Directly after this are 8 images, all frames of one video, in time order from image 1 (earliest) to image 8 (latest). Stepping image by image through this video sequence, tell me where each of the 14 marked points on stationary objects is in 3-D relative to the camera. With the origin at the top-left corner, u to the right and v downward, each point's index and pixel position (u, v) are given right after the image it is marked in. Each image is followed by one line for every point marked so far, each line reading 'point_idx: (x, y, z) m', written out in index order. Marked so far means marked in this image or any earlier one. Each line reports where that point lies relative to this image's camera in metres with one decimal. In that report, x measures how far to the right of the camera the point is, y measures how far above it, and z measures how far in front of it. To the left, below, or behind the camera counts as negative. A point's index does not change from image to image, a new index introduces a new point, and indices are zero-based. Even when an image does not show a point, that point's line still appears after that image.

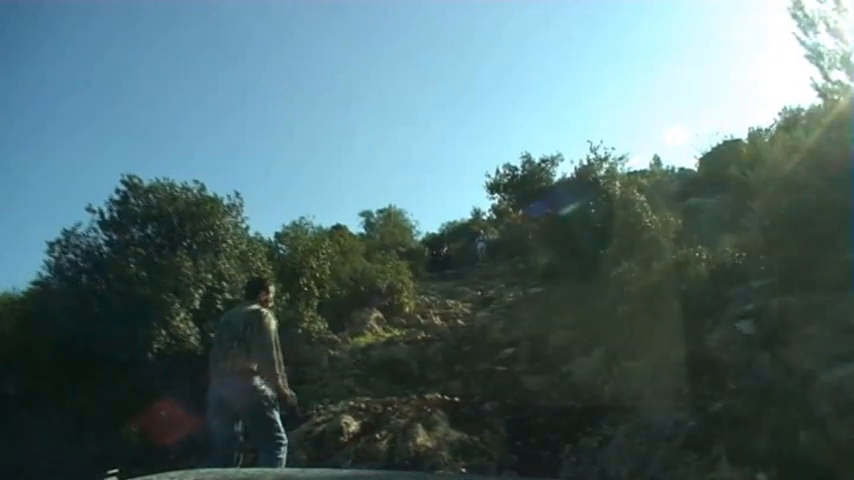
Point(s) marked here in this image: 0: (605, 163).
0: (+3.0, +1.3, +17.4) m
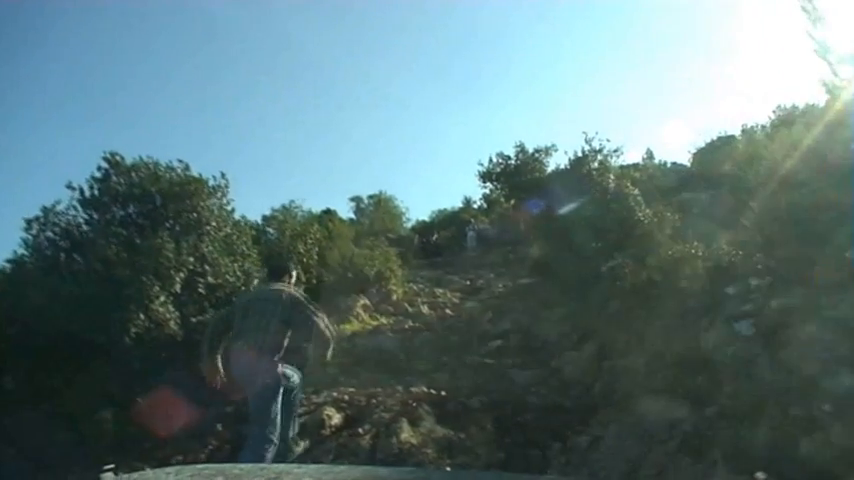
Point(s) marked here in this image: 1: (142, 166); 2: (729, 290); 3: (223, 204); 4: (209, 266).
0: (+2.8, +1.4, +17.1) m
1: (-3.3, +0.9, +11.9) m
2: (+3.1, -0.5, +10.6) m
3: (-2.5, +0.5, +12.6) m
4: (-2.5, -0.3, +11.8) m
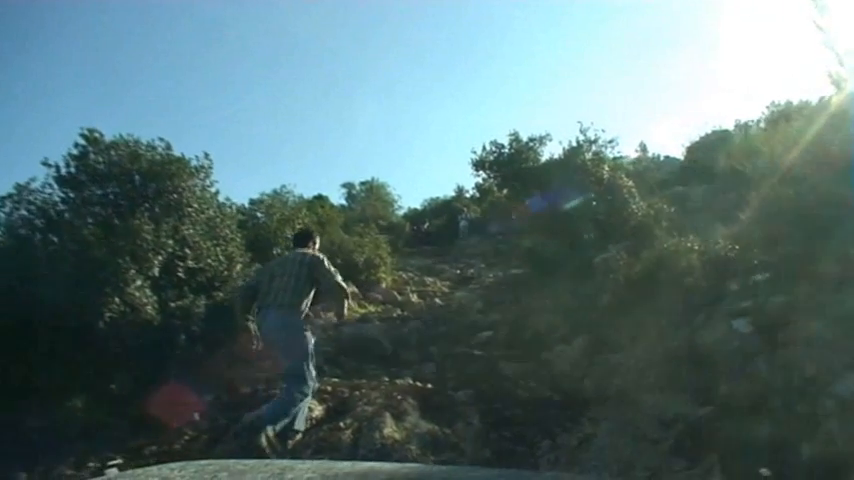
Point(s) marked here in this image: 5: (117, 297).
0: (+2.7, +1.5, +16.7) m
1: (-3.4, +1.1, +11.5) m
2: (+3.0, -0.5, +10.2) m
3: (-2.6, +0.7, +12.2) m
4: (-2.6, -0.1, +11.4) m
5: (-3.1, -0.6, +10.4) m
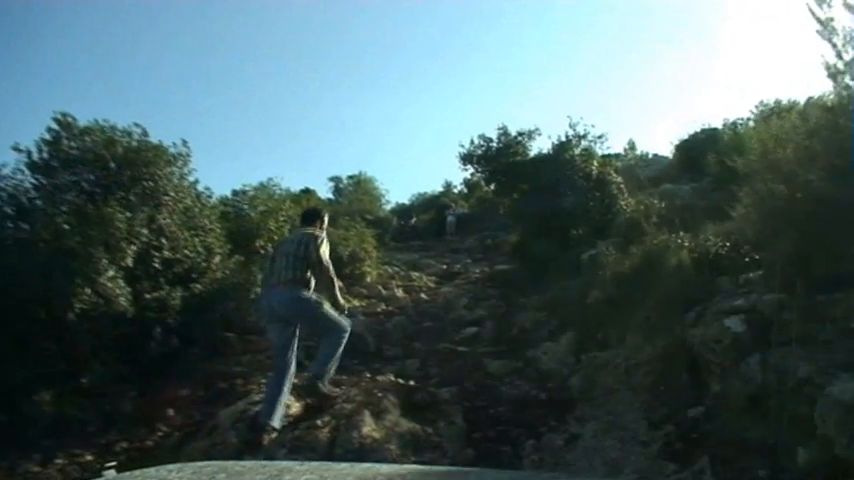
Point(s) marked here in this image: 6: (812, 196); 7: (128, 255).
0: (+2.5, +1.6, +16.4) m
1: (-3.6, +1.2, +11.1) m
2: (+2.8, -0.4, +9.9) m
3: (-2.8, +0.8, +11.8) m
4: (-2.8, 0.0, +11.1) m
5: (-3.2, -0.5, +10.0) m
6: (+3.0, +0.3, +8.1) m
7: (-3.0, -0.2, +10.5) m
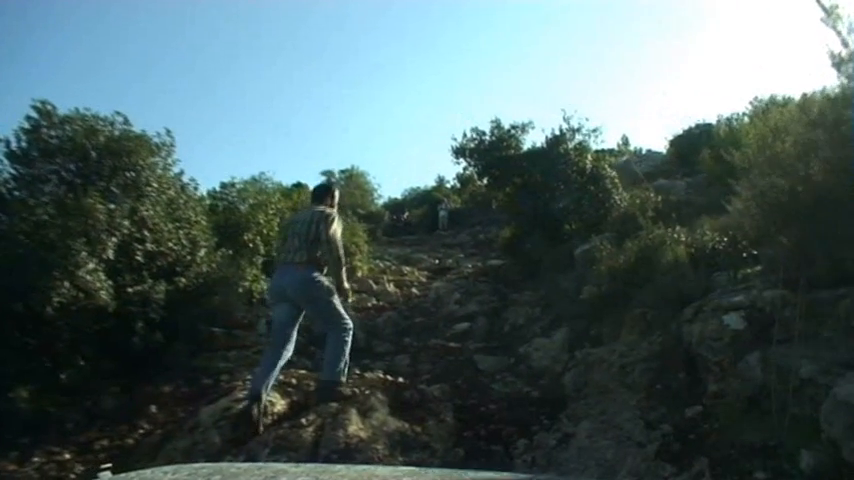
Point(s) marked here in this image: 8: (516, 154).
0: (+2.4, +1.7, +16.2) m
1: (-3.6, +1.3, +10.8) m
2: (+2.7, -0.4, +9.7) m
3: (-2.9, +0.8, +11.5) m
4: (-2.9, +0.1, +10.8) m
5: (-3.3, -0.4, +9.7) m
6: (+2.9, +0.4, +7.9) m
7: (-3.1, -0.1, +10.2) m
8: (+1.3, +1.2, +14.7) m
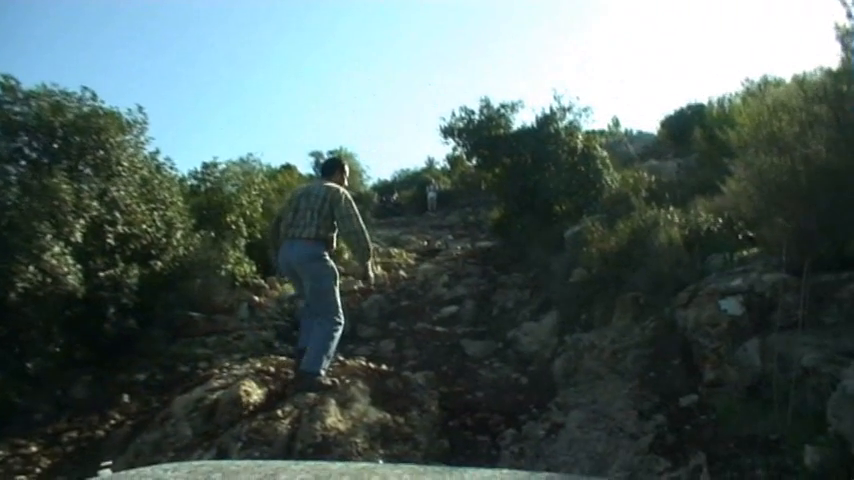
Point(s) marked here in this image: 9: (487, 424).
0: (+2.1, +2.0, +15.7) m
1: (-3.8, +1.5, +10.4) m
2: (+2.6, -0.2, +9.3) m
3: (-3.0, +1.0, +11.0) m
4: (-3.0, +0.3, +10.3) m
5: (-3.5, -0.2, +9.3) m
6: (+2.8, +0.5, +7.5) m
7: (-3.3, +0.1, +9.7) m
8: (+1.1, +1.5, +14.2) m
9: (+0.5, -1.5, +8.2) m
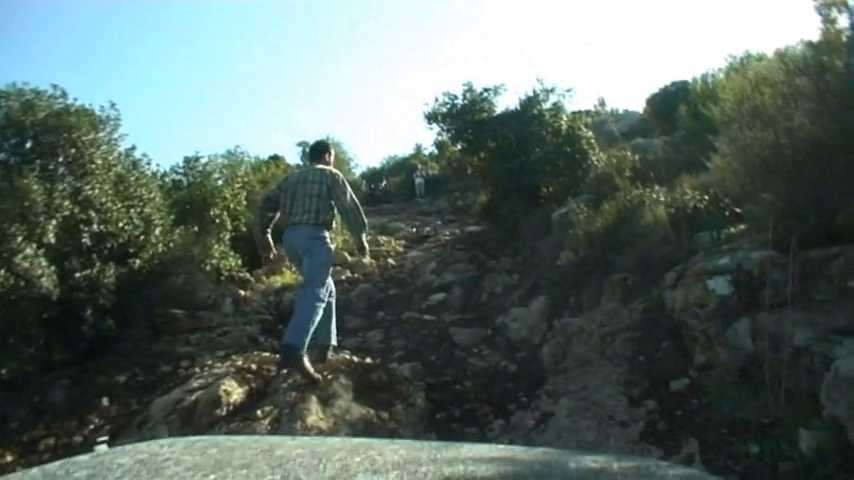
0: (+1.8, +2.2, +15.5) m
1: (-4.0, +1.4, +10.1) m
2: (+2.4, 0.0, +9.1) m
3: (-3.2, +1.1, +10.8) m
4: (-3.2, +0.3, +10.1) m
5: (-3.6, -0.2, +9.0) m
6: (+2.6, +0.7, +7.3) m
7: (-3.4, +0.1, +9.5) m
8: (+0.8, +1.7, +14.0) m
9: (+0.4, -1.4, +8.0) m
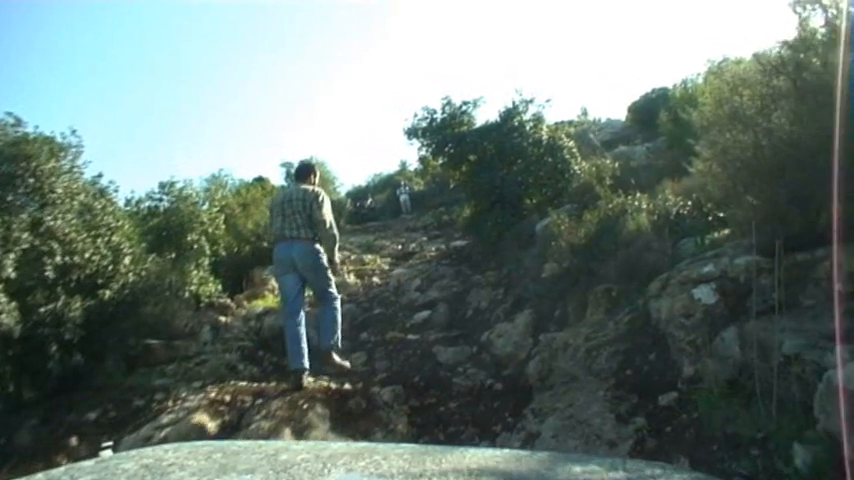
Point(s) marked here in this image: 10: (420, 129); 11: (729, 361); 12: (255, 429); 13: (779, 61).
0: (+1.5, +2.0, +15.2) m
1: (-4.3, +1.1, +9.7) m
2: (+2.2, -0.1, +8.8) m
3: (-3.5, +0.7, +10.4) m
4: (-3.4, 0.0, +9.7) m
5: (-3.8, -0.6, +8.7) m
6: (+2.4, +0.7, +7.0) m
7: (-3.6, -0.2, +9.1) m
8: (+0.5, +1.5, +13.7) m
9: (+0.2, -1.5, +7.7) m
10: (-0.2, +1.5, +14.1) m
11: (+2.0, -0.8, +6.9) m
12: (-1.3, -1.4, +7.8) m
13: (+2.5, +1.3, +7.3) m
